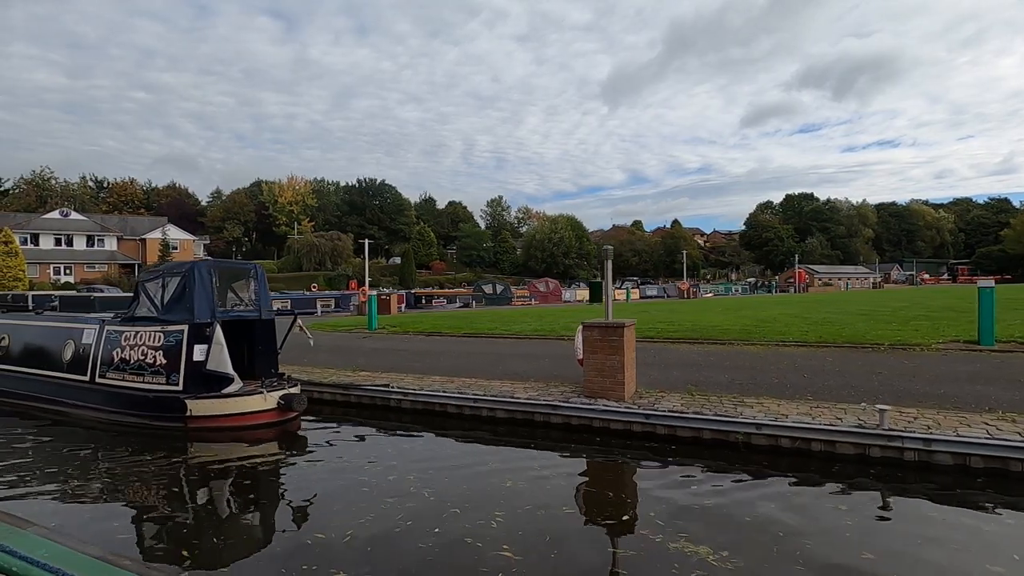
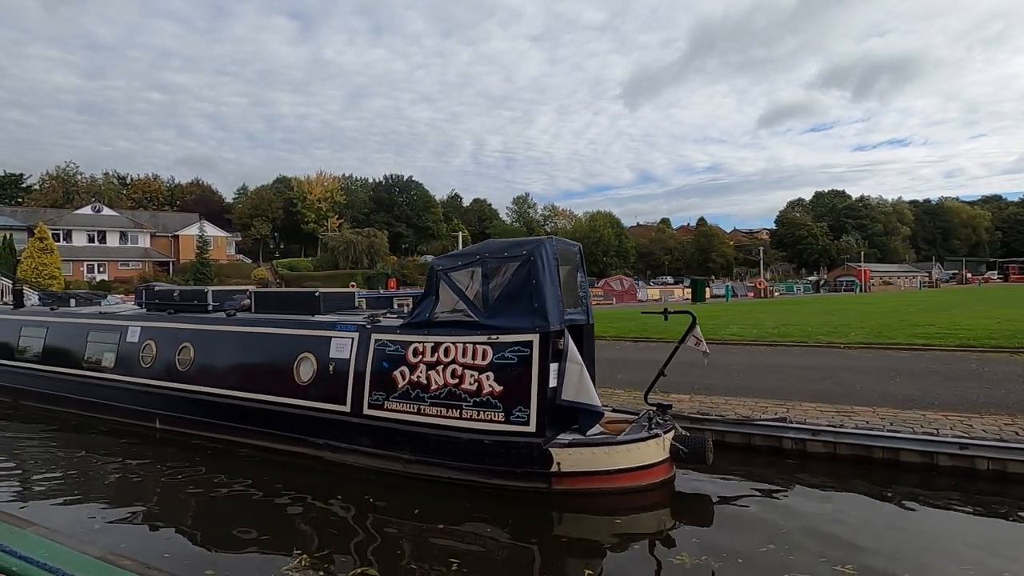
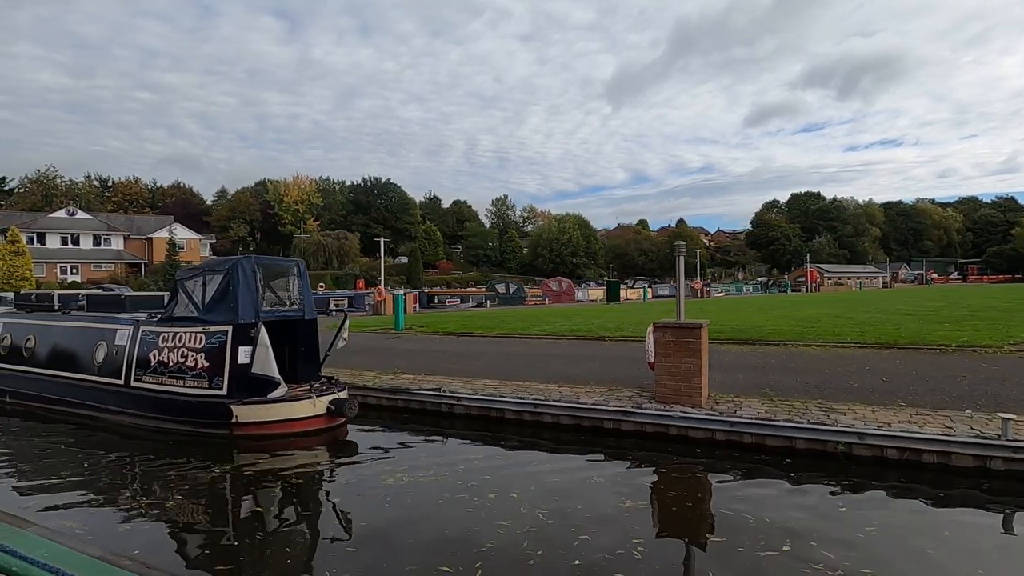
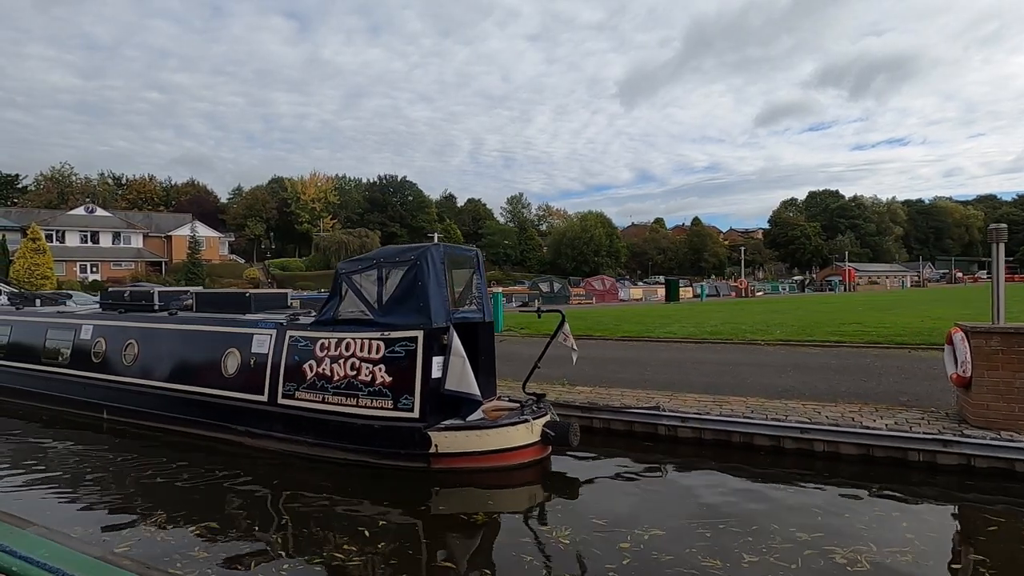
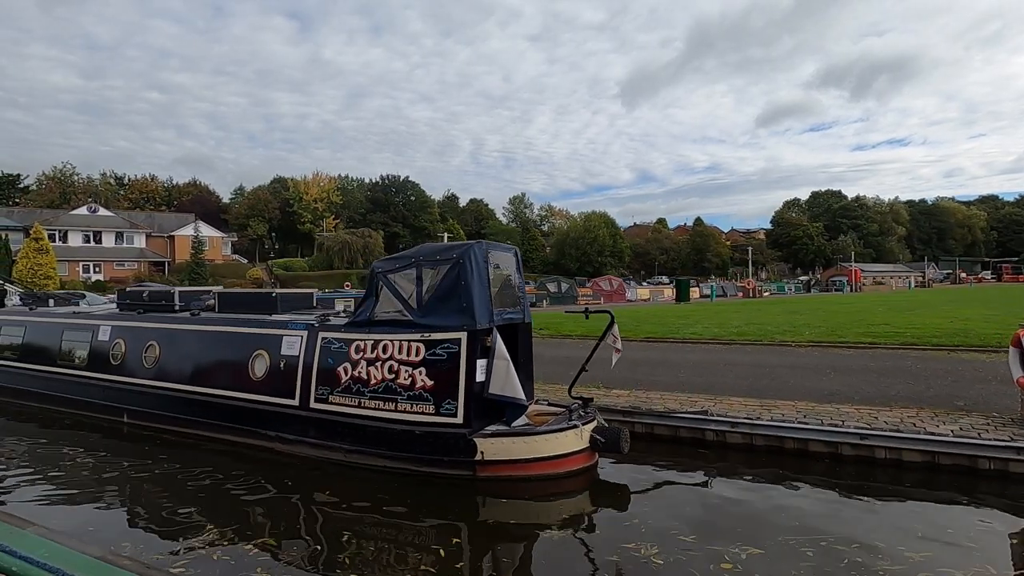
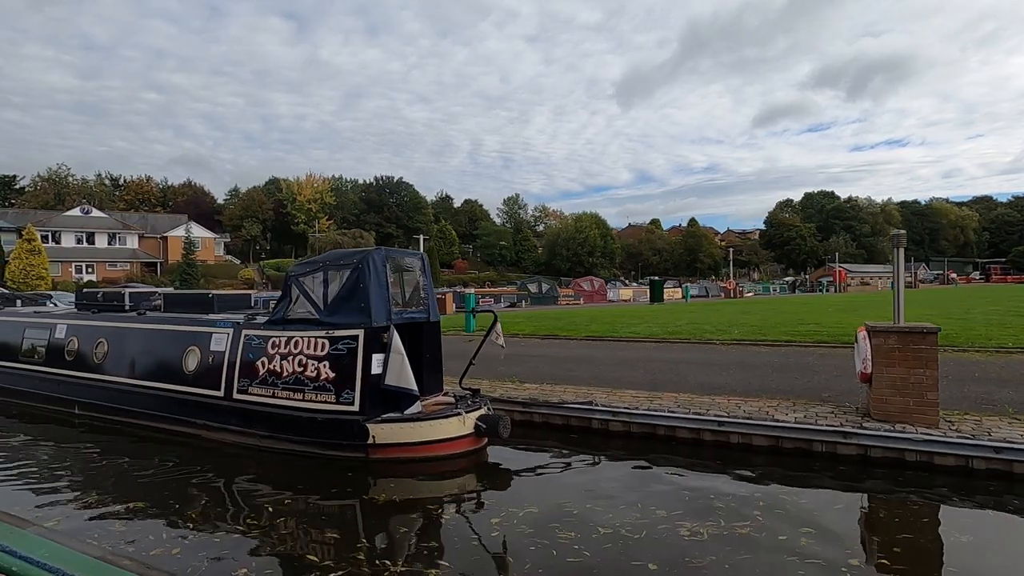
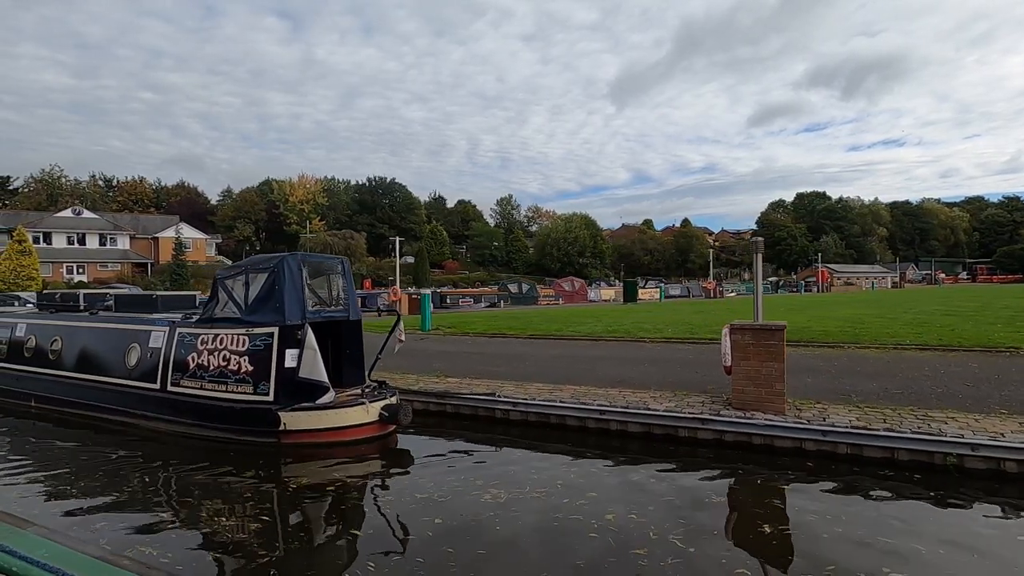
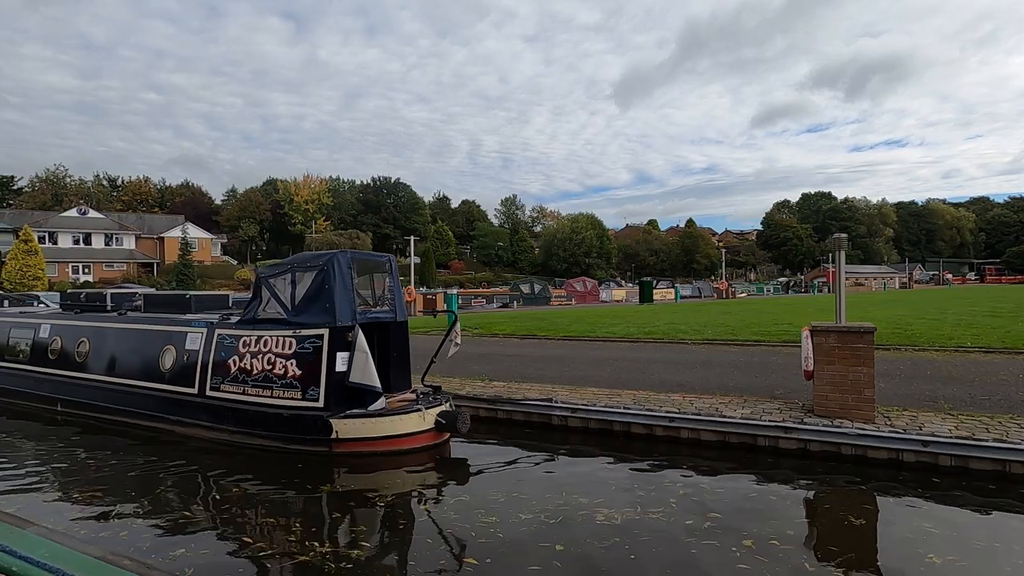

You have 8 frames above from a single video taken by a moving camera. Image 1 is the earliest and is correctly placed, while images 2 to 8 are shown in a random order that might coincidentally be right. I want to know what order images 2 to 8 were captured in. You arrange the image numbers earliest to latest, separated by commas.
3, 7, 8, 6, 4, 5, 2
